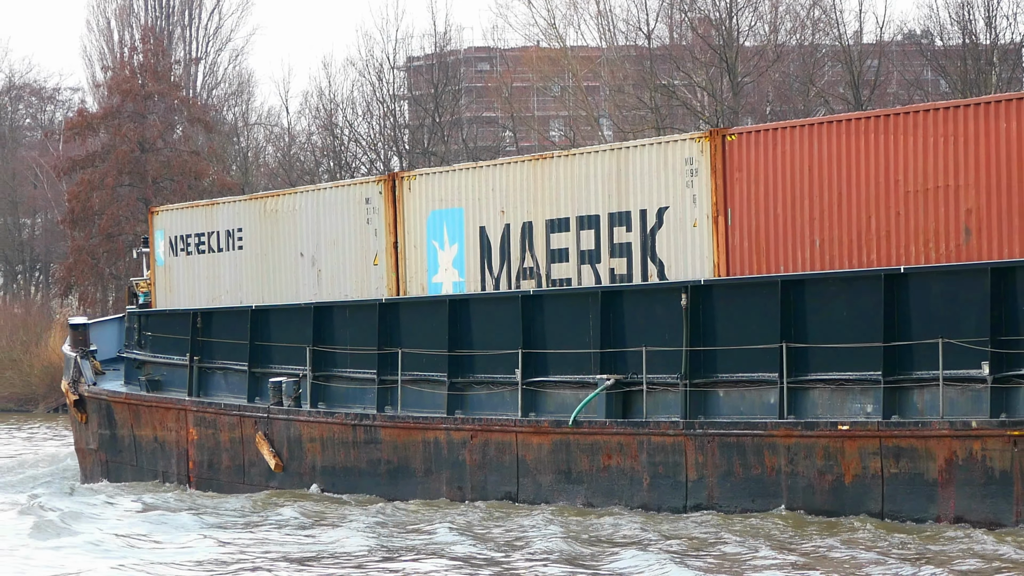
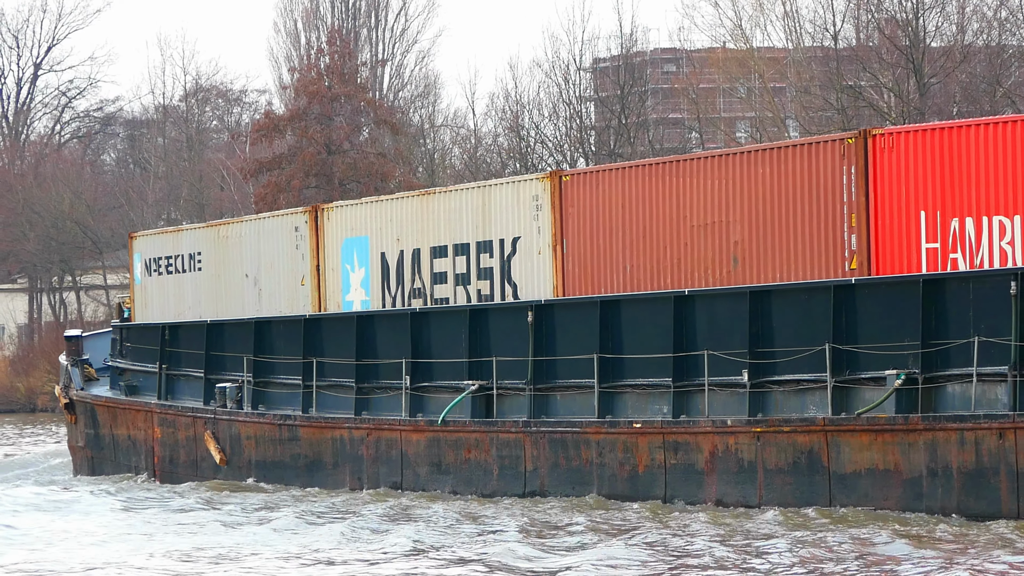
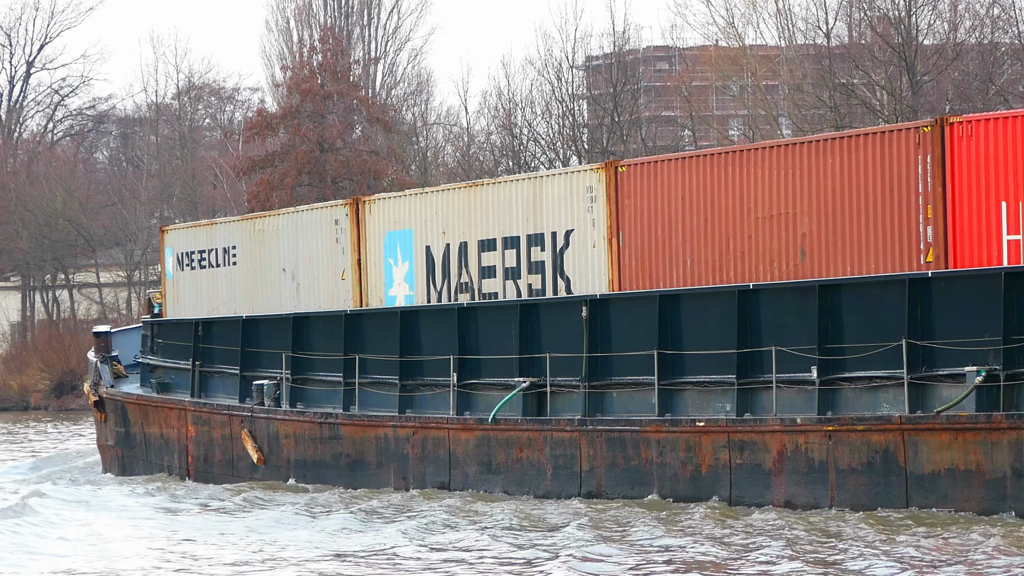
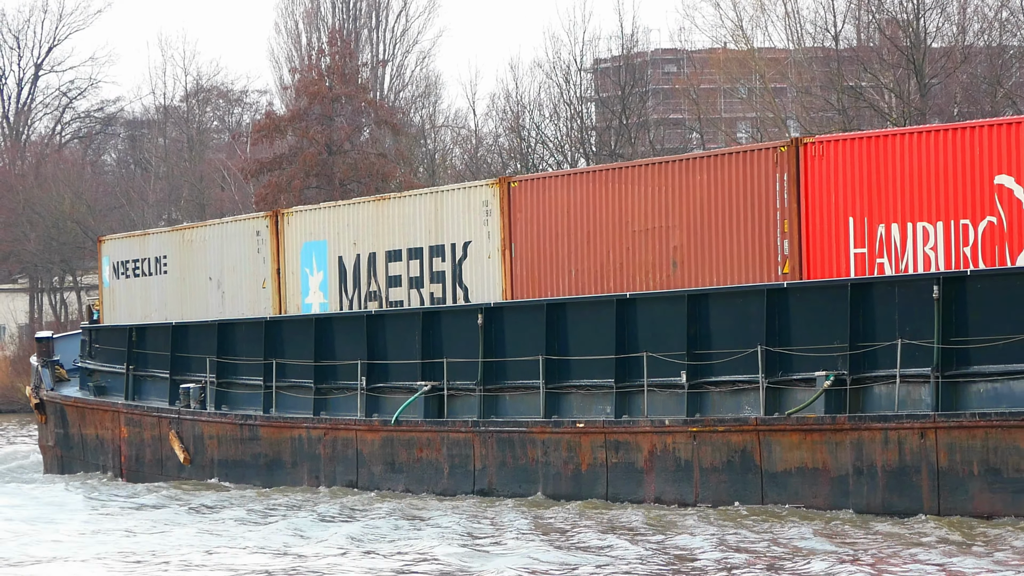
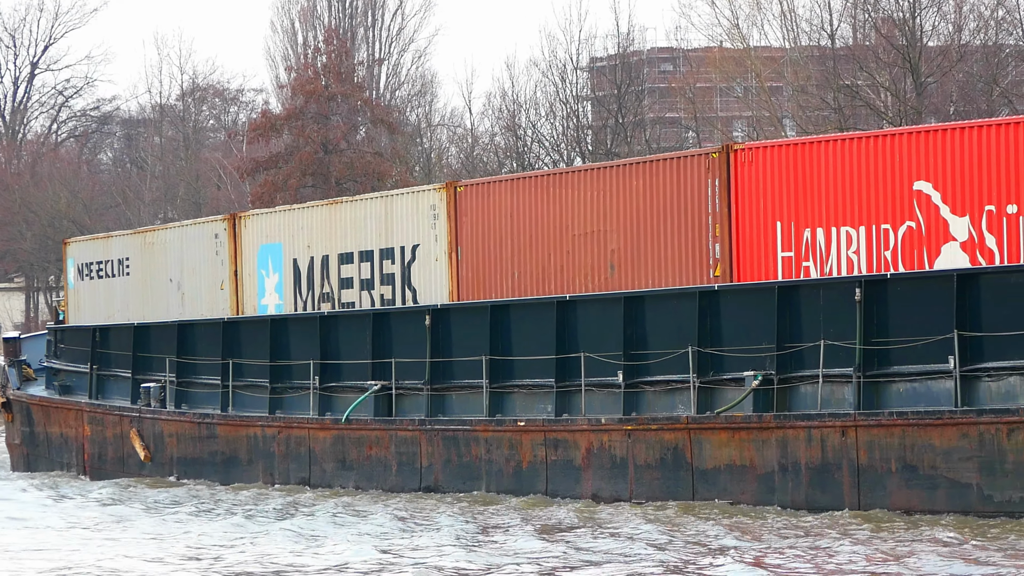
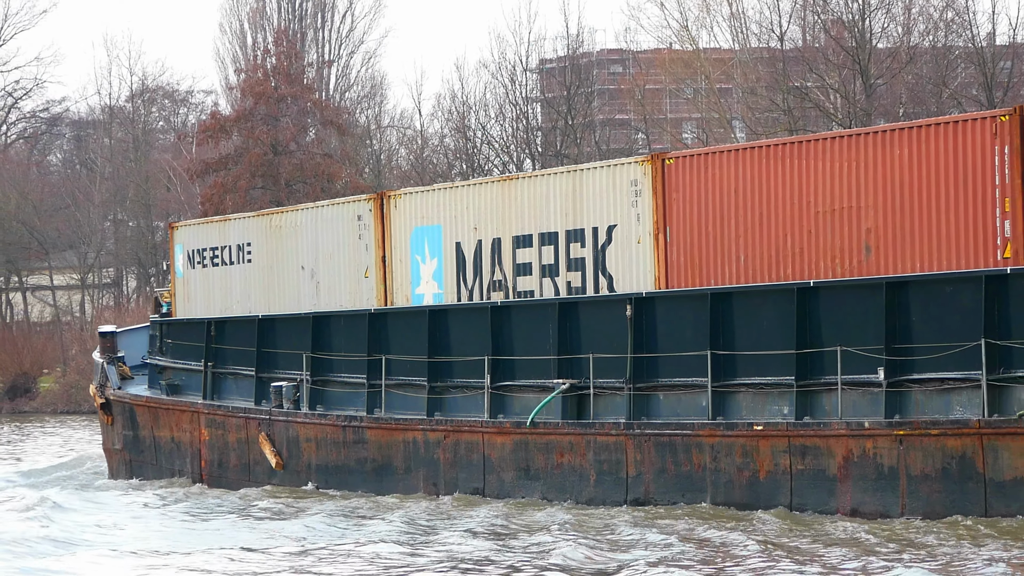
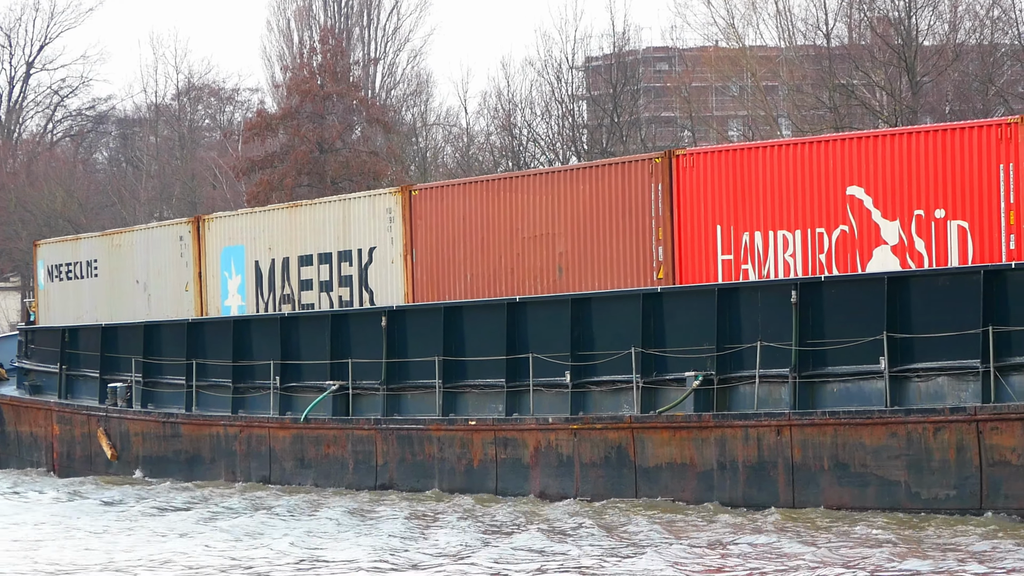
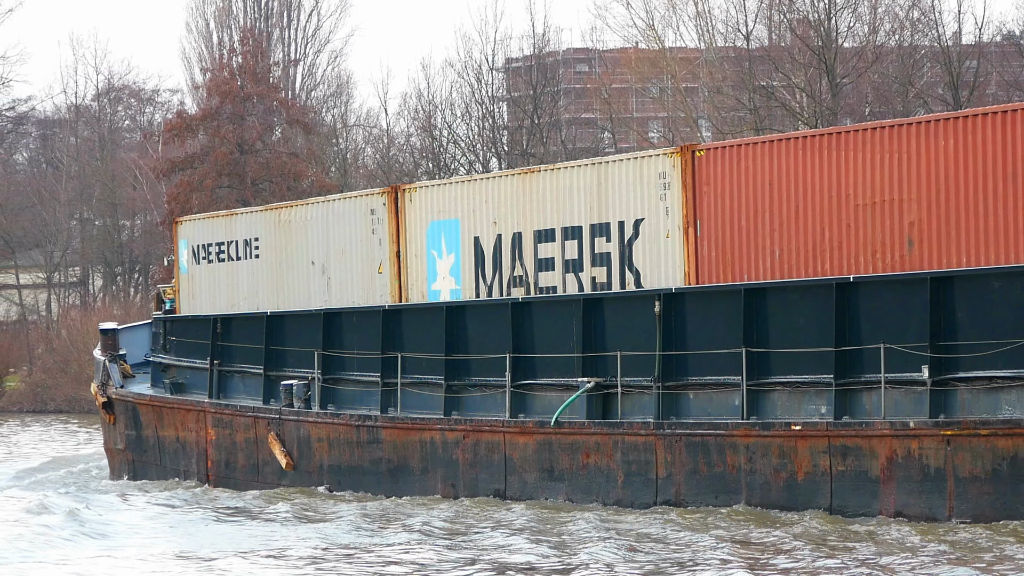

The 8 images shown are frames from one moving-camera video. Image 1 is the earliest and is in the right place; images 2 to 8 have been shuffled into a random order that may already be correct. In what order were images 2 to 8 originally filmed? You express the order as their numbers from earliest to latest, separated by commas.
8, 6, 3, 2, 4, 5, 7
